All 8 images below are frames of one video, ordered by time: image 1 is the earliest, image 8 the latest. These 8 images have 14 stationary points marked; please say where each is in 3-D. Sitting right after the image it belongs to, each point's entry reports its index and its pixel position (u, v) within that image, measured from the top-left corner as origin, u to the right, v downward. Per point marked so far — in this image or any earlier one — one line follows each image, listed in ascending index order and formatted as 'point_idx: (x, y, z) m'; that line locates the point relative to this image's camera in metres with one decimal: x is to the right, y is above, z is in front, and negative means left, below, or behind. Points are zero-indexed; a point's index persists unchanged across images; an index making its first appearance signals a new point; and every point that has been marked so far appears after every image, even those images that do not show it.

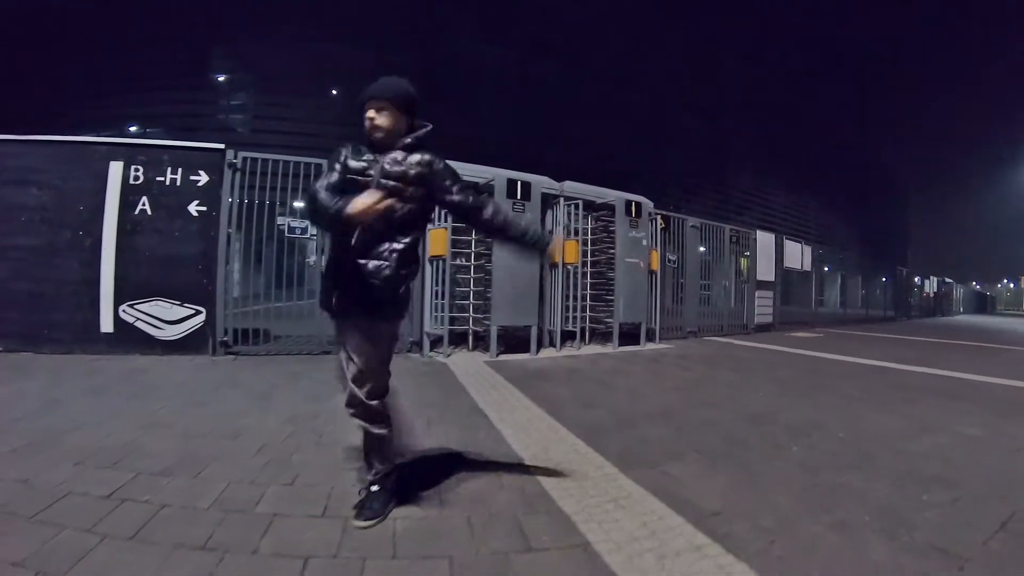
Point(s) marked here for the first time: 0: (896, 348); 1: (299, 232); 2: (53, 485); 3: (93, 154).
0: (+9.0, -1.5, +13.7) m
1: (-2.6, +0.7, +7.4) m
2: (-2.3, -1.0, +2.9) m
3: (-4.9, +1.6, +6.7) m
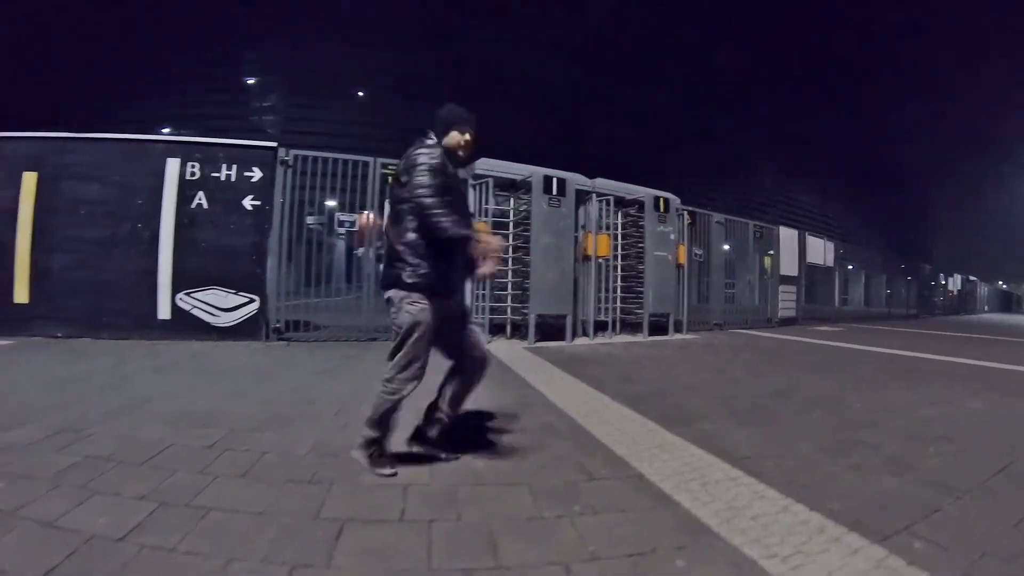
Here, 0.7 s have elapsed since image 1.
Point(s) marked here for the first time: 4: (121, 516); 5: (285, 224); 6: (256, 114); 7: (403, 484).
0: (+9.6, -1.3, +13.7) m
1: (-2.1, +0.8, +7.7) m
2: (-2.0, -0.8, +3.2) m
3: (-4.4, +1.7, +7.1) m
4: (-1.6, -0.9, +2.3) m
5: (-2.8, +0.9, +7.4) m
6: (-5.9, +4.1, +13.5) m
7: (-0.5, -0.9, +2.7) m
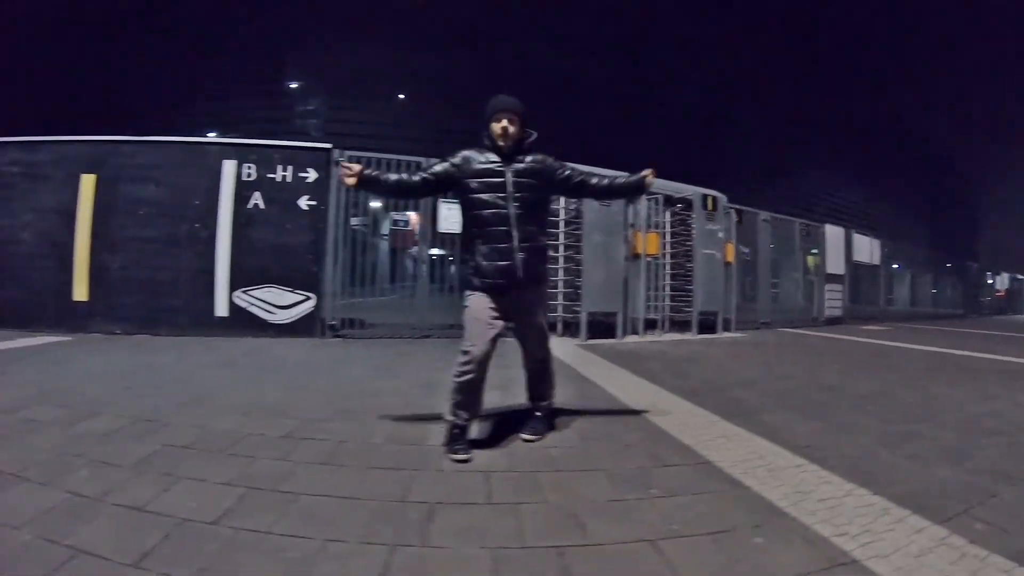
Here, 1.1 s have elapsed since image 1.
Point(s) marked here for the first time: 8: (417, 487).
0: (+10.5, -1.2, +13.2) m
1: (-1.5, +0.9, +7.8) m
2: (-1.6, -0.8, +3.3) m
3: (-3.9, +1.7, +7.3) m
4: (-1.2, -0.9, +2.4) m
5: (-2.2, +0.9, +7.5) m
6: (-5.0, +4.1, +13.8) m
7: (-0.2, -0.9, +2.7) m
8: (-0.4, -0.9, +2.5) m
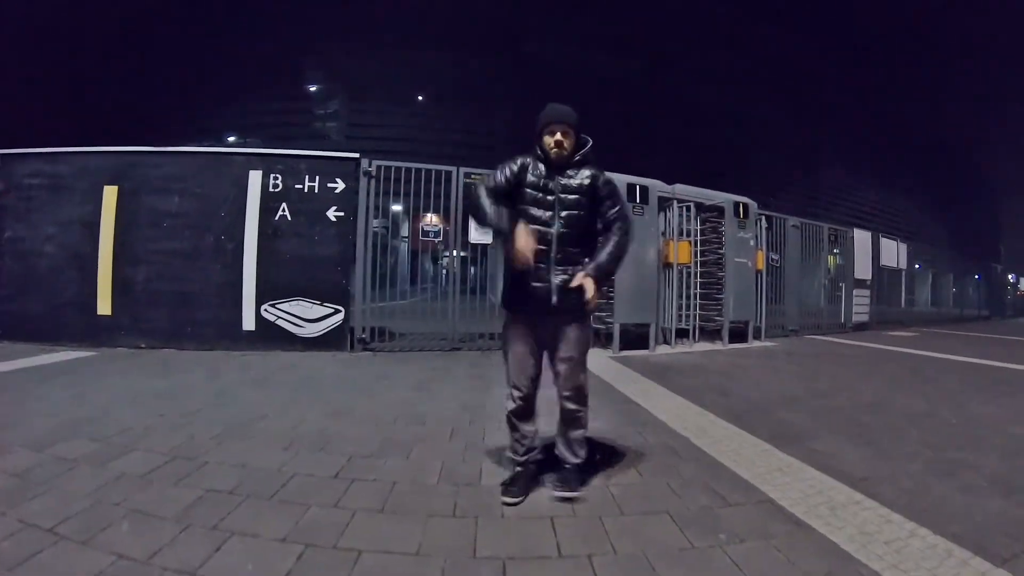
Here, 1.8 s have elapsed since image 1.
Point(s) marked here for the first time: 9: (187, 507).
0: (+11.0, -1.4, +12.8) m
1: (-1.1, +0.7, +7.7) m
2: (-1.3, -1.0, +3.2) m
3: (-3.5, +1.5, +7.3) m
4: (-0.9, -1.0, +2.3) m
5: (-1.8, +0.8, +7.4) m
6: (-4.5, +4.0, +13.7) m
7: (+0.1, -1.0, +2.5) m
8: (-0.1, -1.0, +2.3) m
9: (-1.6, -1.0, +2.8) m
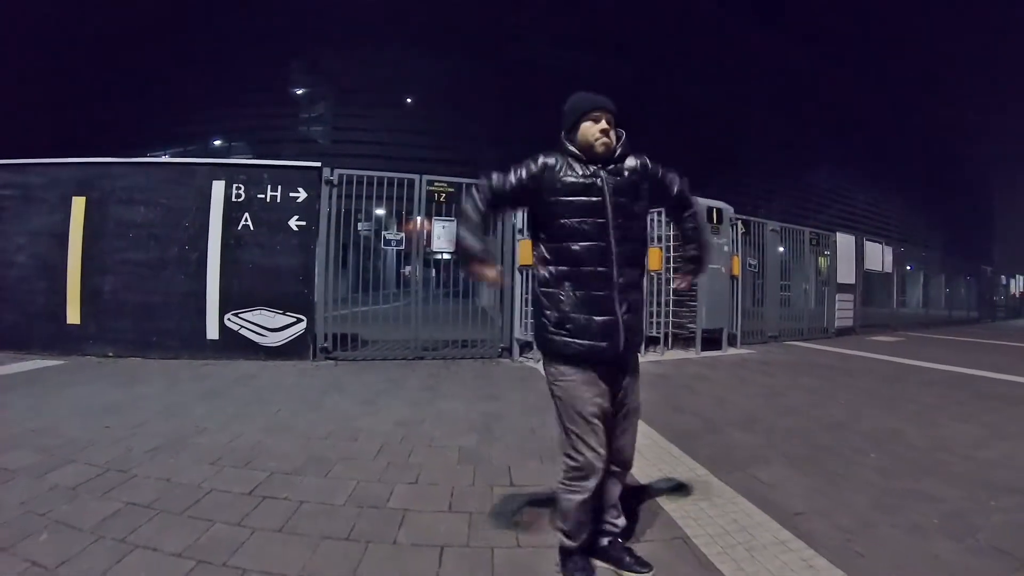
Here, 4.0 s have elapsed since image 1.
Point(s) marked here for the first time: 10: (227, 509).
0: (+10.6, -1.5, +12.9) m
1: (-1.6, +0.6, +7.7) m
2: (-1.7, -1.1, +3.2) m
3: (-3.9, +1.4, +7.3) m
4: (-1.4, -1.1, +2.3) m
5: (-2.3, +0.6, +7.4) m
6: (-4.9, +3.9, +13.8) m
7: (-0.3, -1.1, +2.6) m
8: (-0.6, -1.1, +2.3) m
9: (-2.0, -1.1, +2.8) m
10: (-1.4, -1.1, +2.8) m
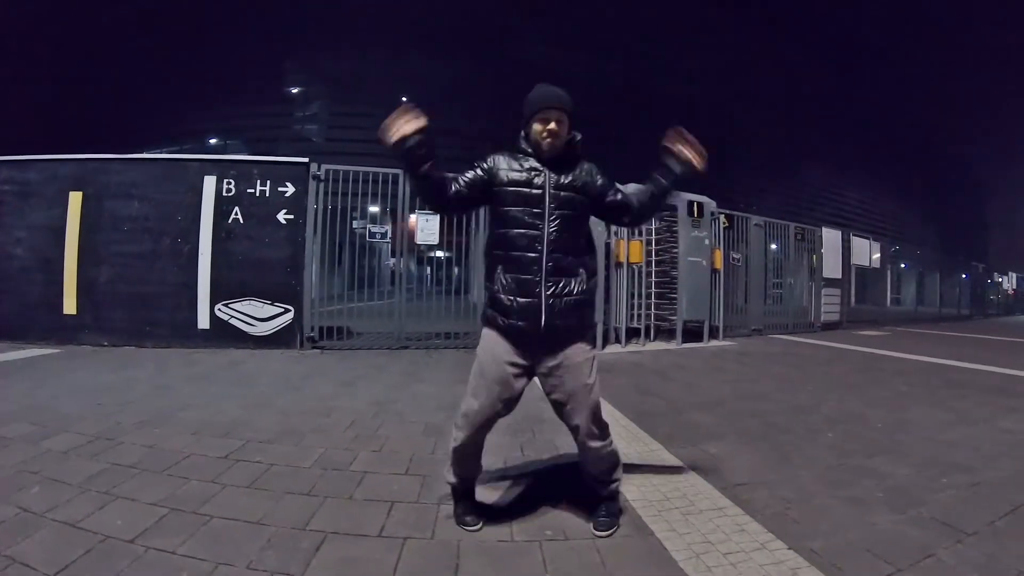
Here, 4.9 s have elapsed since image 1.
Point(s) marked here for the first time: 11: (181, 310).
0: (+10.3, -1.4, +13.1) m
1: (-1.8, +0.7, +8.0) m
2: (-2.0, -1.0, +3.5) m
3: (-4.2, +1.5, +7.5) m
4: (-1.7, -1.0, +2.5) m
5: (-2.5, +0.8, +7.7) m
6: (-5.1, +4.0, +14.0) m
7: (-0.6, -1.0, +2.8) m
8: (-0.8, -1.0, +2.6) m
9: (-2.3, -1.0, +3.1) m
10: (-1.6, -1.0, +3.1) m
11: (-4.3, -0.3, +7.5) m
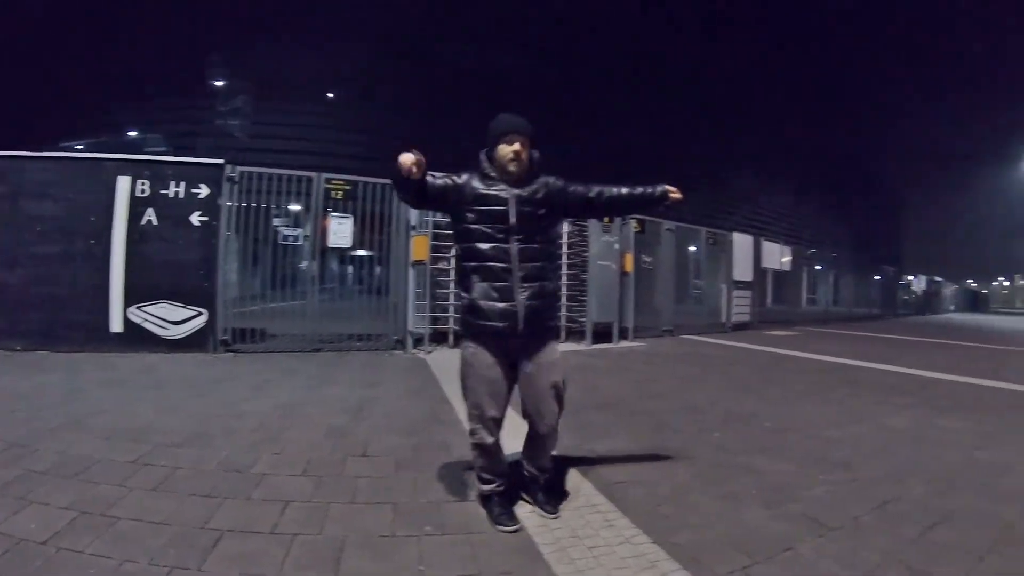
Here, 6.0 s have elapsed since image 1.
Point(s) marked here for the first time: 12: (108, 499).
0: (+8.6, -1.5, +14.4) m
1: (-2.9, +0.7, +8.1) m
2: (-2.7, -1.0, +3.6) m
3: (-5.2, +1.5, +7.4) m
4: (-2.2, -1.1, +2.7) m
5: (-3.6, +0.7, +7.7) m
6: (-6.8, +4.0, +13.7) m
7: (-1.2, -1.1, +3.1) m
8: (-1.4, -1.1, +2.8) m
9: (-2.9, -1.1, +3.2) m
10: (-2.3, -1.1, +3.3) m
11: (-5.4, -0.3, +7.4) m
12: (-2.1, -1.1, +3.0) m
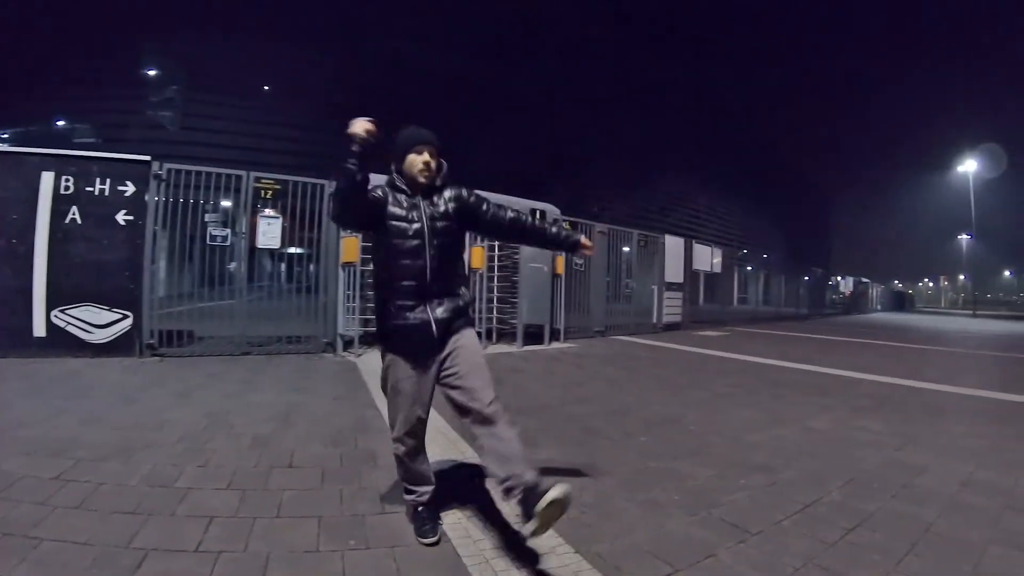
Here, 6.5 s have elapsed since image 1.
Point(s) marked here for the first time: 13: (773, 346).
0: (+7.1, -1.6, +15.4) m
1: (-3.8, +0.6, +8.0) m
2: (-3.2, -1.1, +3.6) m
3: (-6.0, +1.5, +7.2) m
4: (-2.6, -1.2, +2.8) m
5: (-4.4, +0.7, +7.6) m
6: (-8.1, +4.1, +13.3) m
7: (-1.6, -1.2, +3.2) m
8: (-1.8, -1.2, +3.0) m
9: (-3.4, -1.2, +3.2) m
10: (-2.7, -1.2, +3.3) m
11: (-6.2, -0.3, +7.2) m
12: (-2.5, -1.2, +3.0) m
13: (+7.2, -1.6, +16.2) m
